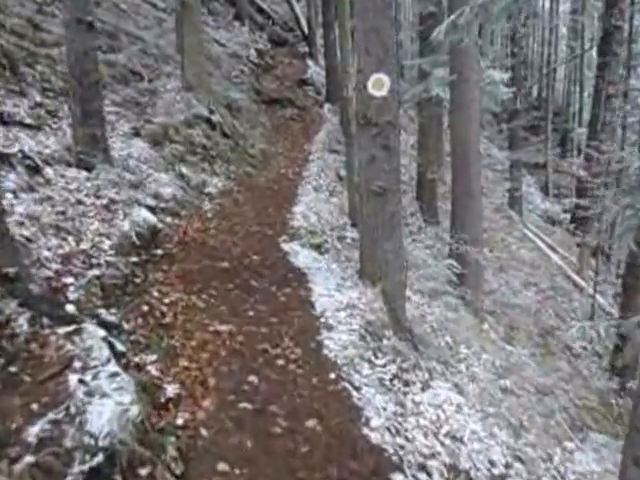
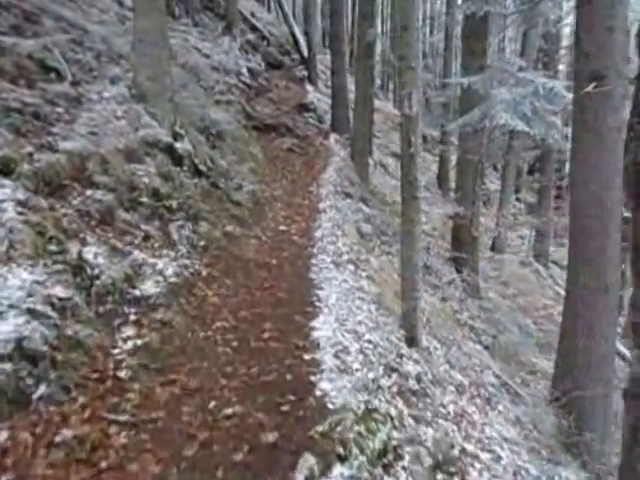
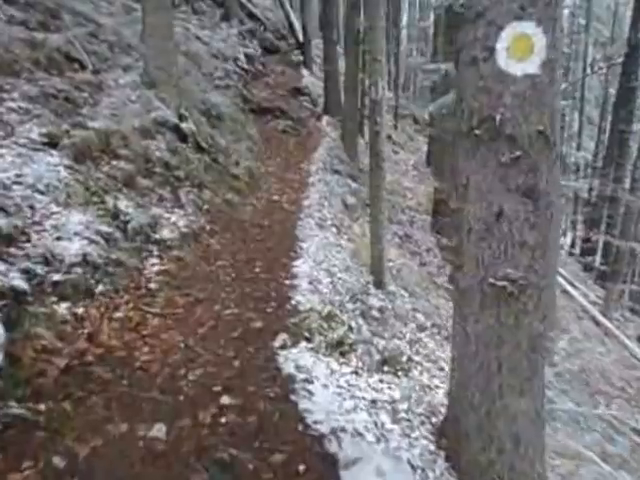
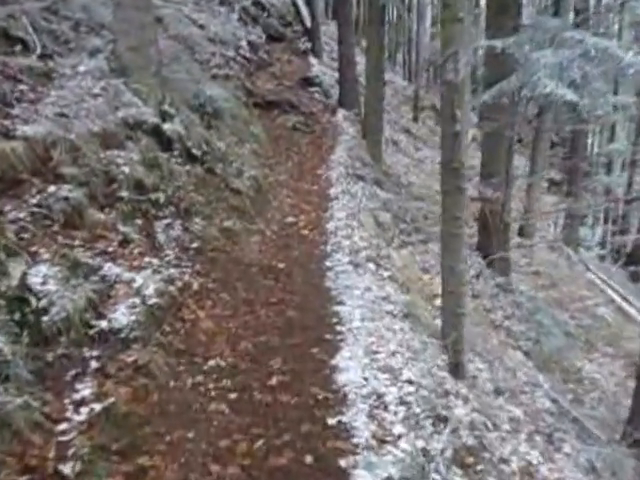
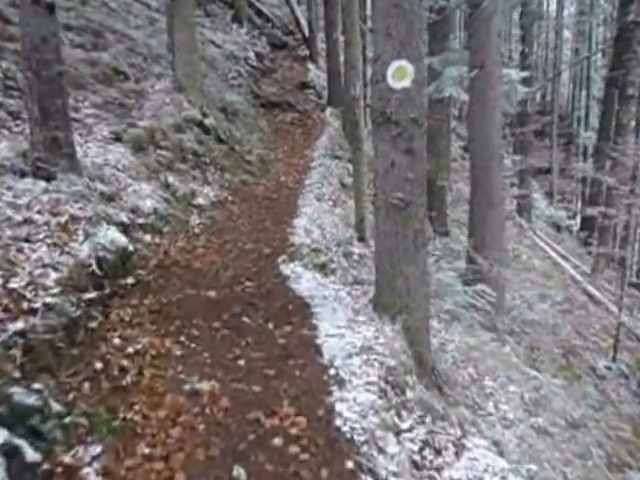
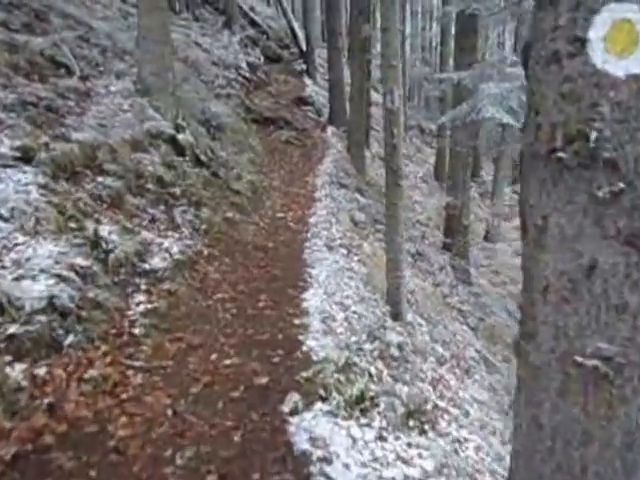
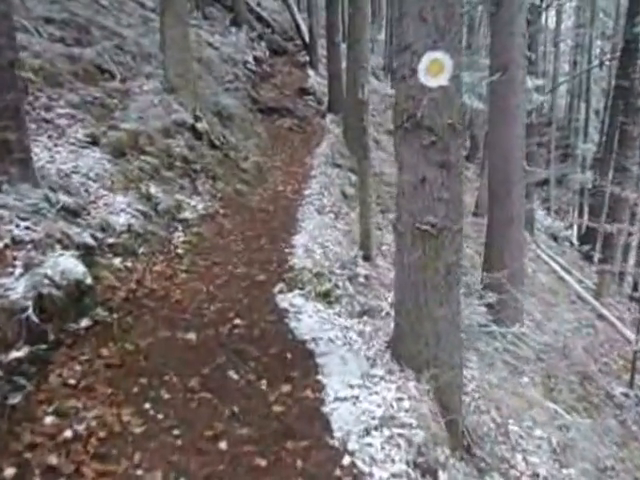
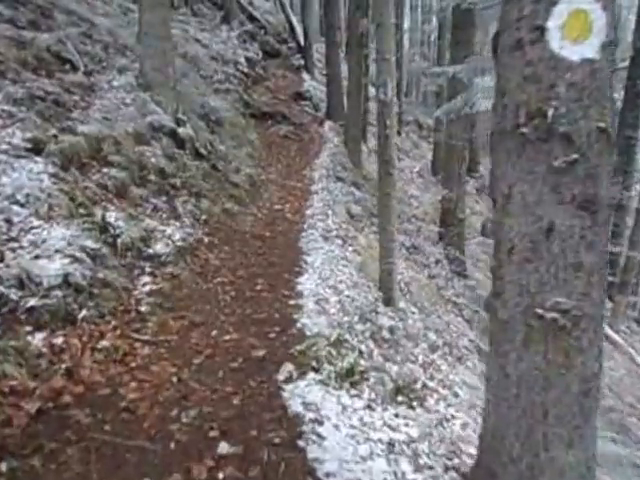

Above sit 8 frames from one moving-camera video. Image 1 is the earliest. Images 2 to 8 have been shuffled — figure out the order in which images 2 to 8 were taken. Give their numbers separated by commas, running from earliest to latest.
5, 7, 3, 8, 6, 2, 4
